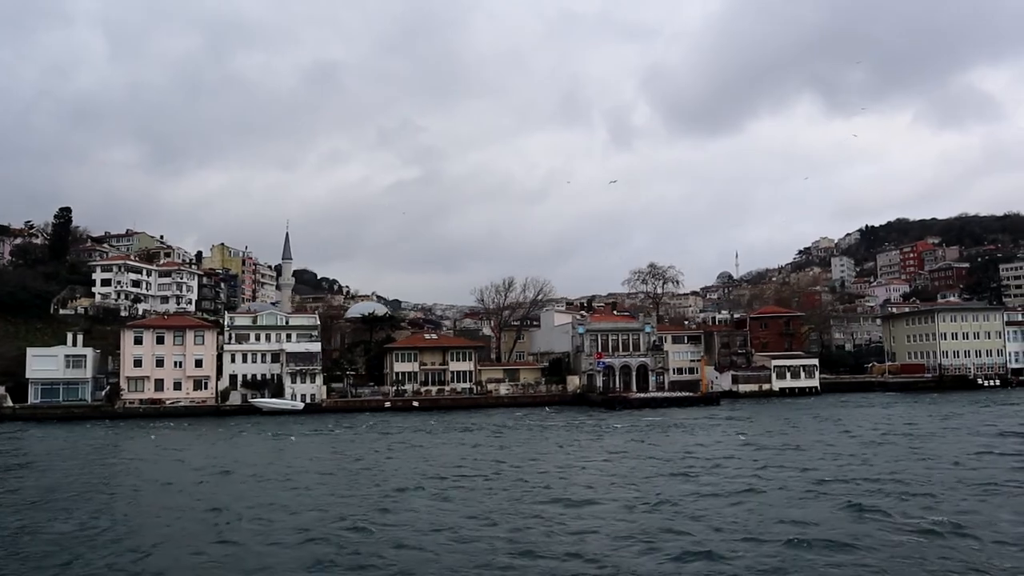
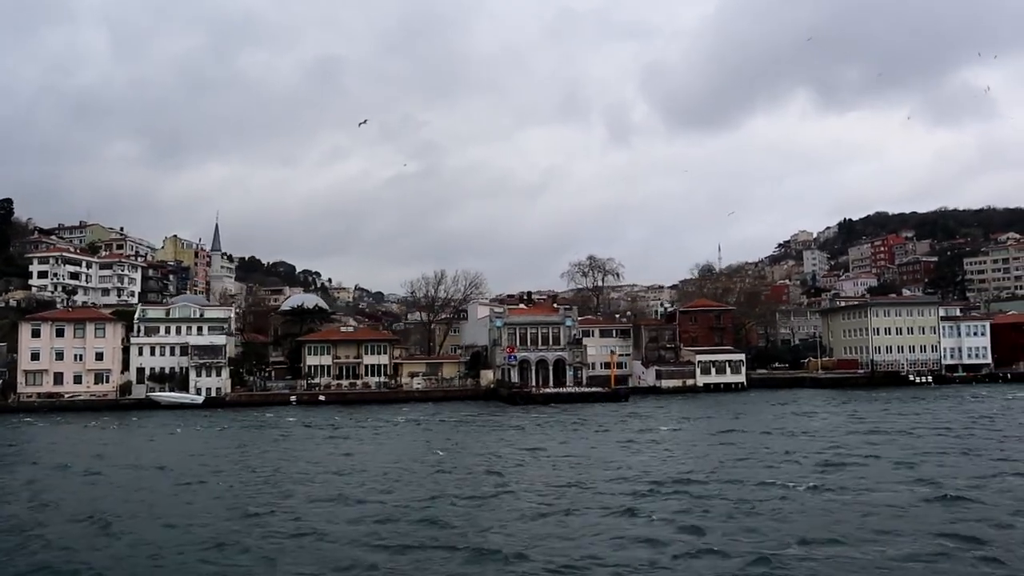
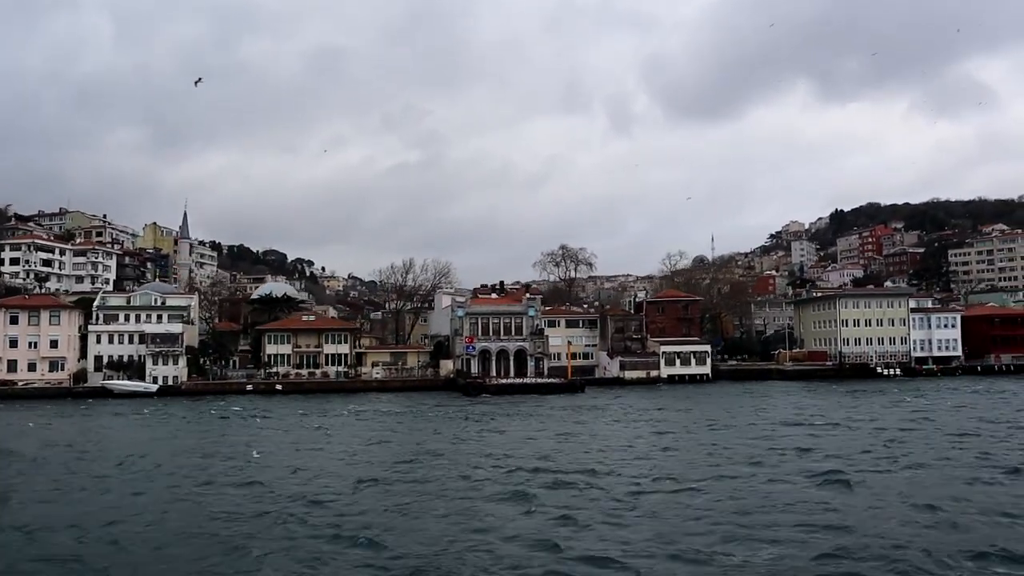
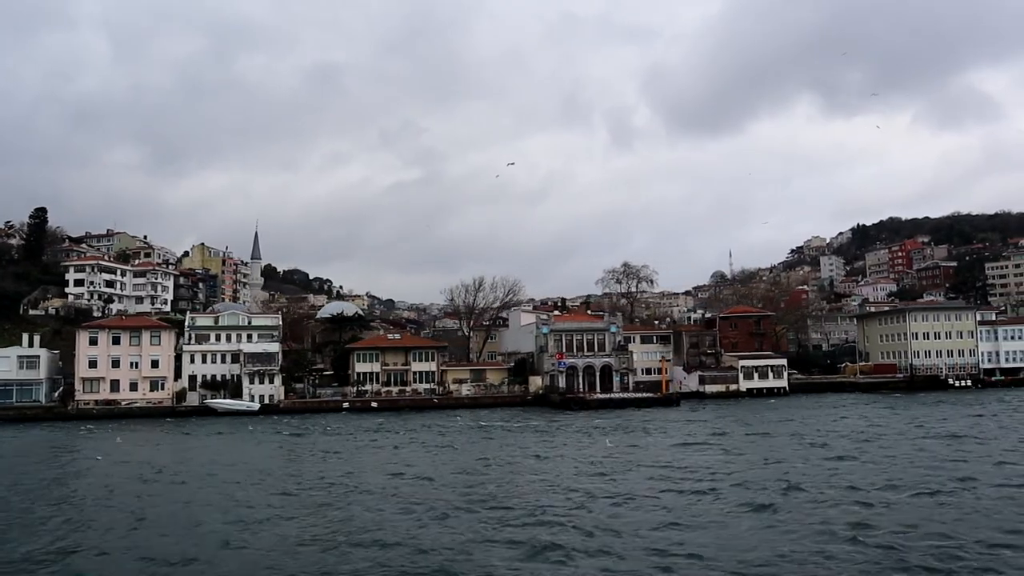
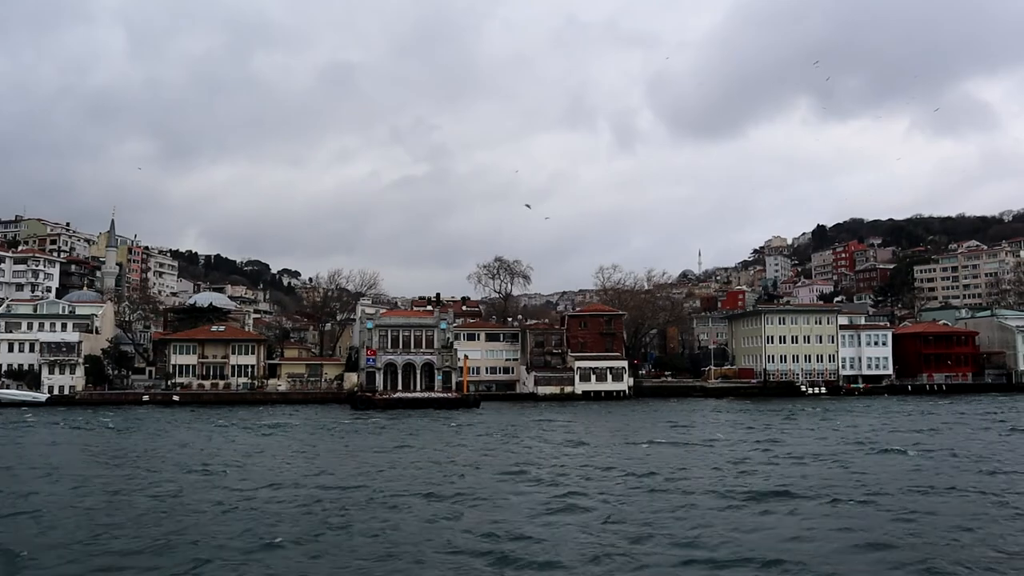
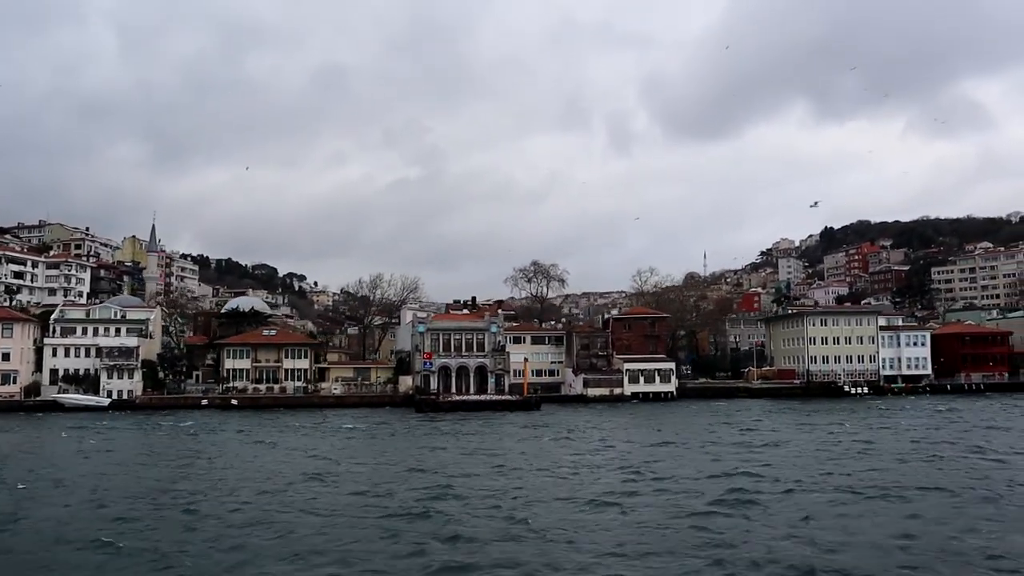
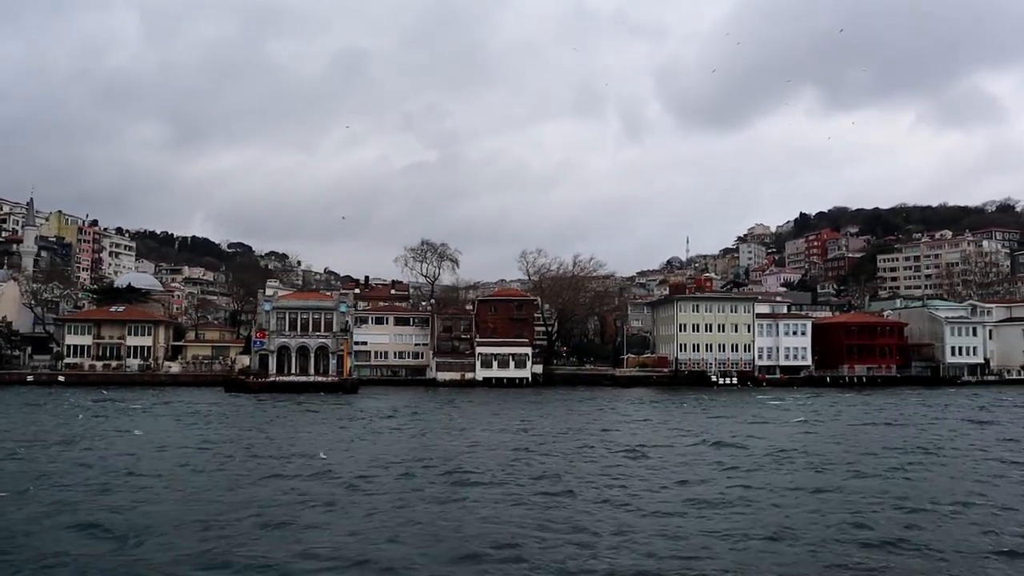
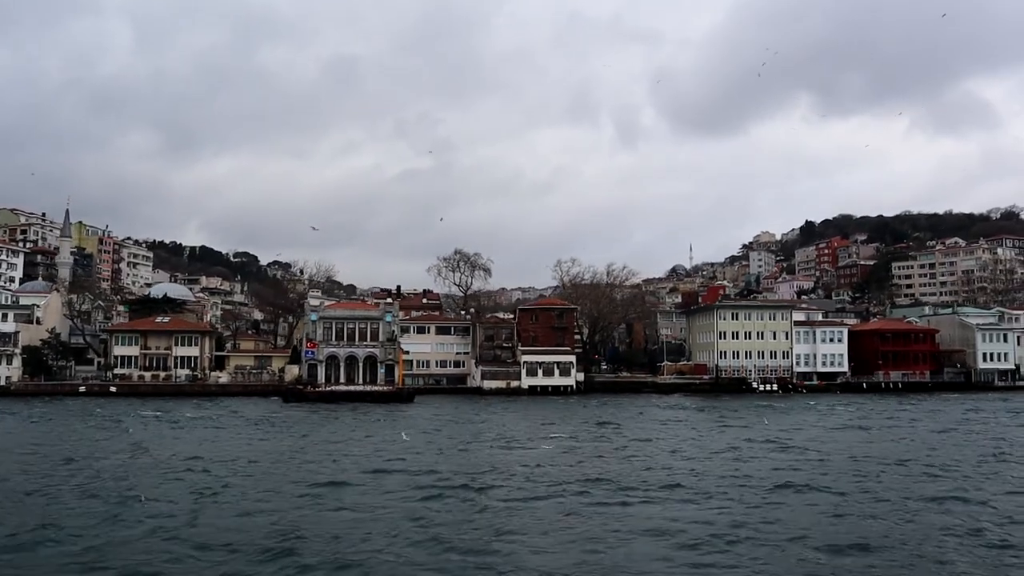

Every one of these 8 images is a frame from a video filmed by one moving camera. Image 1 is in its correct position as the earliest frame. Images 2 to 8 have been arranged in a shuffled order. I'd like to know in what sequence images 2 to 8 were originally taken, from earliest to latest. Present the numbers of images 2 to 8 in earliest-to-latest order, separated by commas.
4, 2, 3, 6, 5, 8, 7
